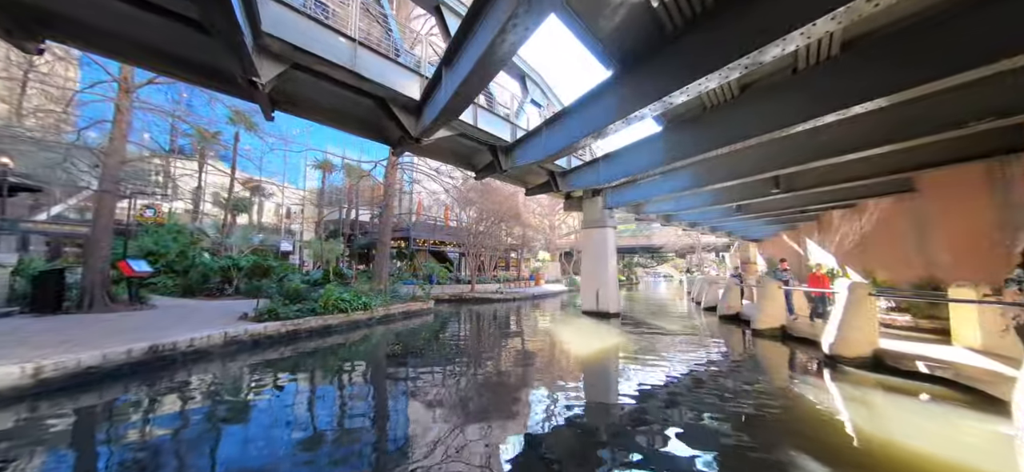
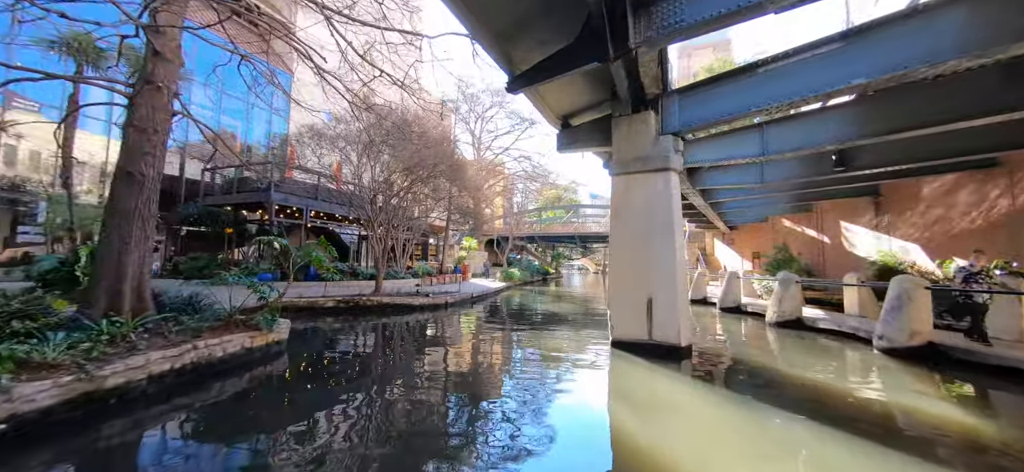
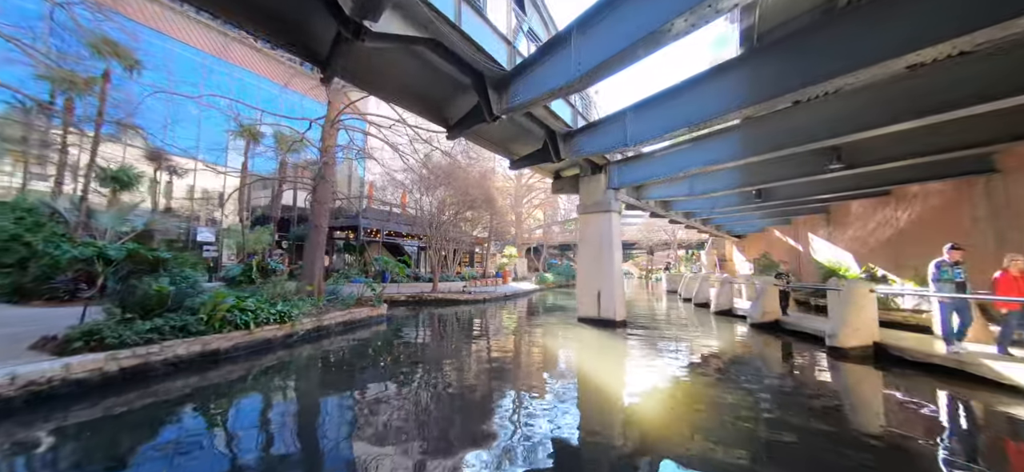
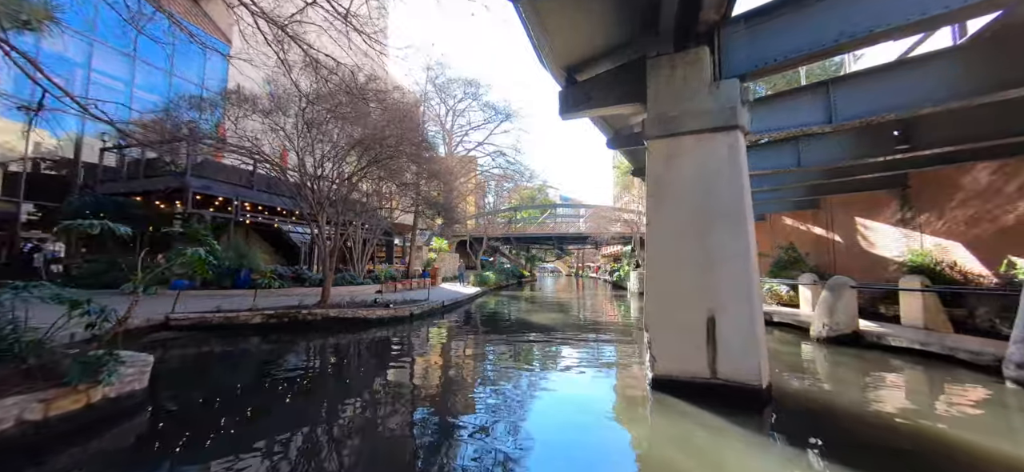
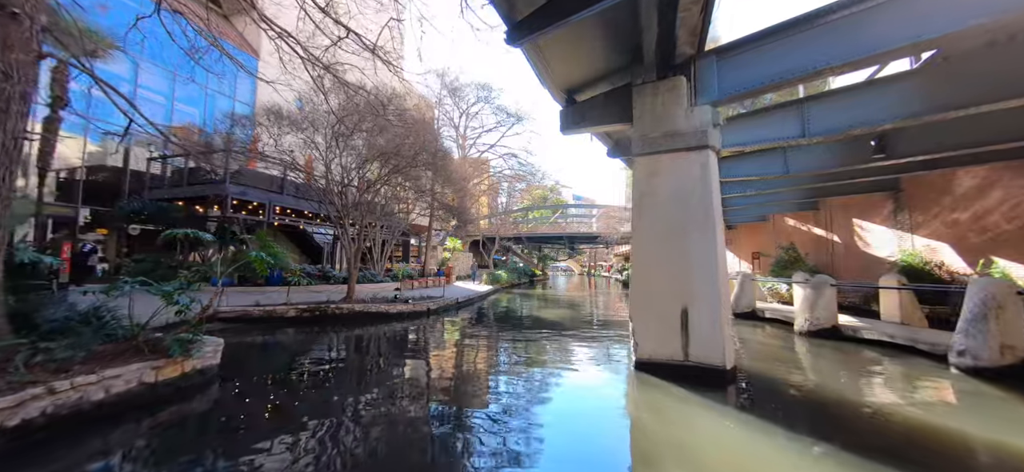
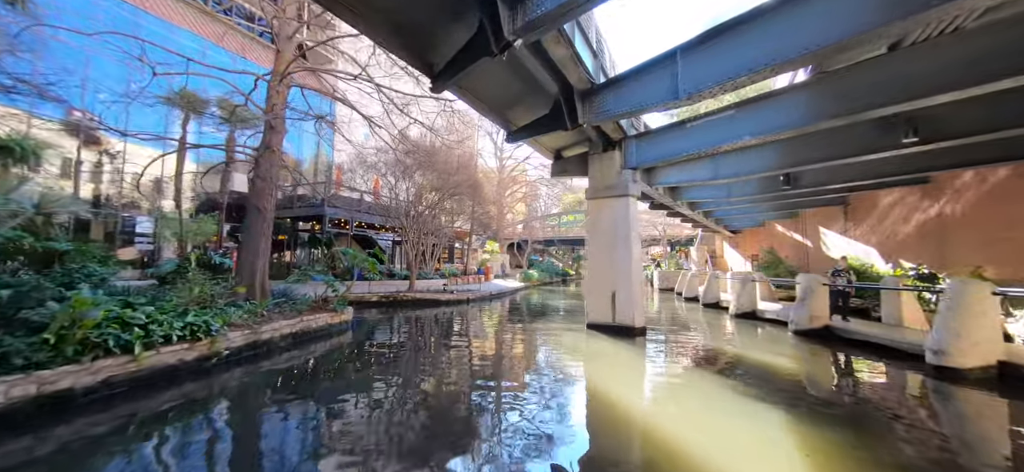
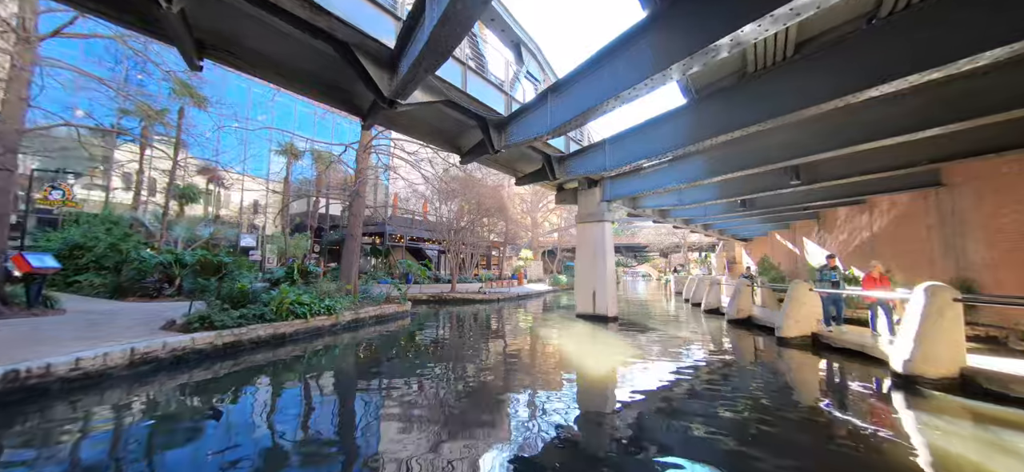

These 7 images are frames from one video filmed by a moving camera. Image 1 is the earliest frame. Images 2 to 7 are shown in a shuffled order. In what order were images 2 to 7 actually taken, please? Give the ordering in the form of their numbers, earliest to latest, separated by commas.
7, 3, 6, 2, 5, 4
